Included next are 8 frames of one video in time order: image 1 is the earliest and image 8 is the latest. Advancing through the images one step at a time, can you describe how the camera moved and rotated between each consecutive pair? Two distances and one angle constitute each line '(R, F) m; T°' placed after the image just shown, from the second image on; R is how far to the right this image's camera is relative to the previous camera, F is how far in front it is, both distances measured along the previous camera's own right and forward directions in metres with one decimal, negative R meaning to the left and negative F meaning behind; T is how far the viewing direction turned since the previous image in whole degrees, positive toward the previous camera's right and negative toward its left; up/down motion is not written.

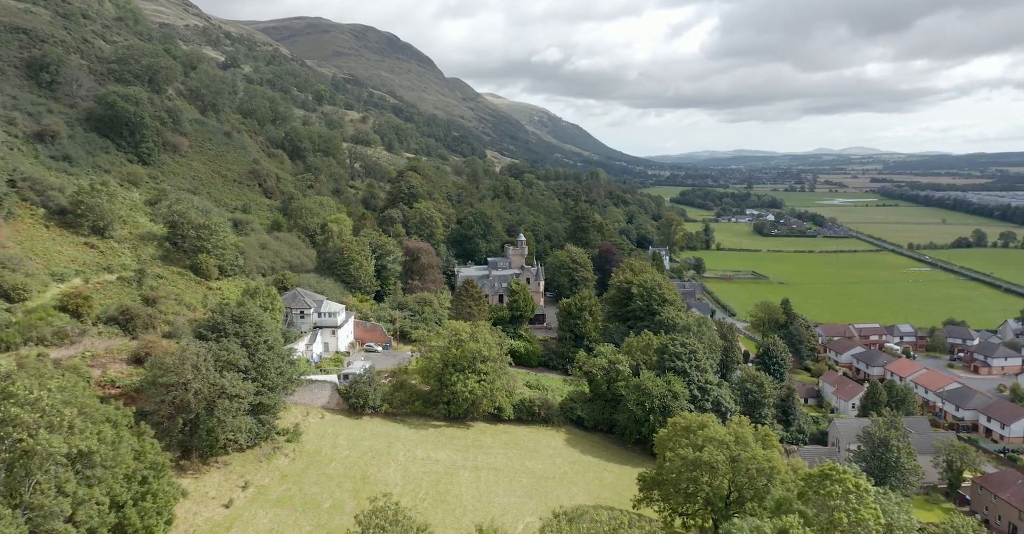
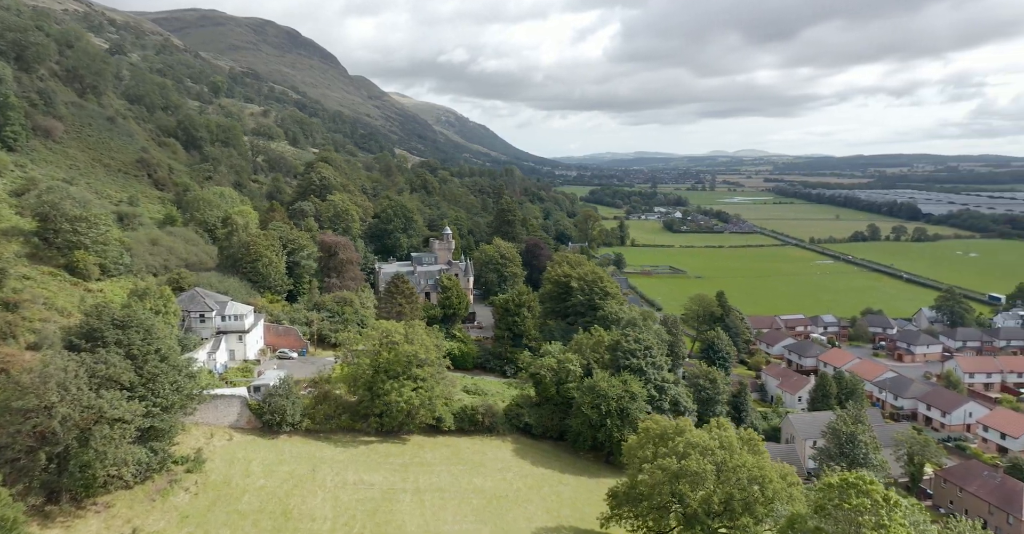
(-1.6, +4.7) m; +7°
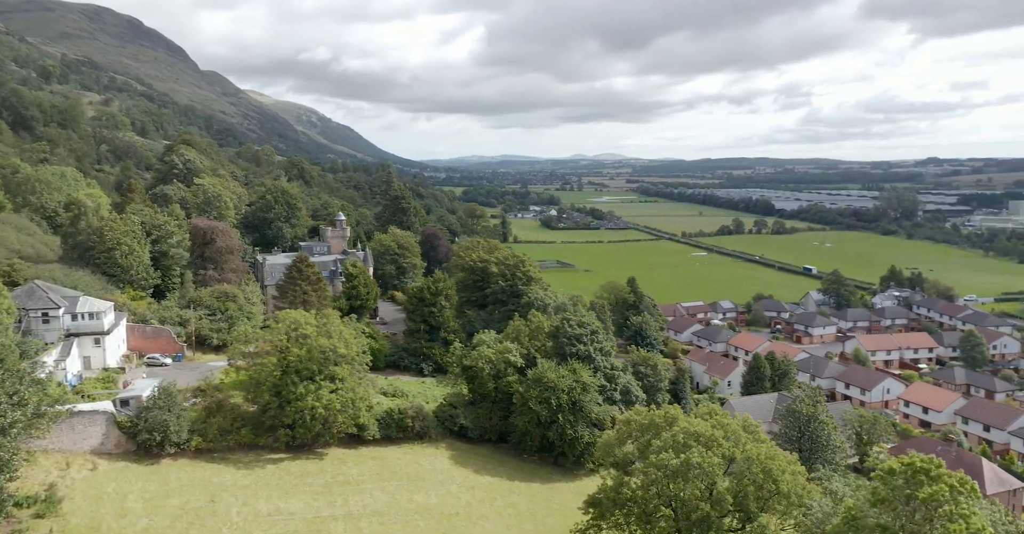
(-2.9, +5.4) m; +11°
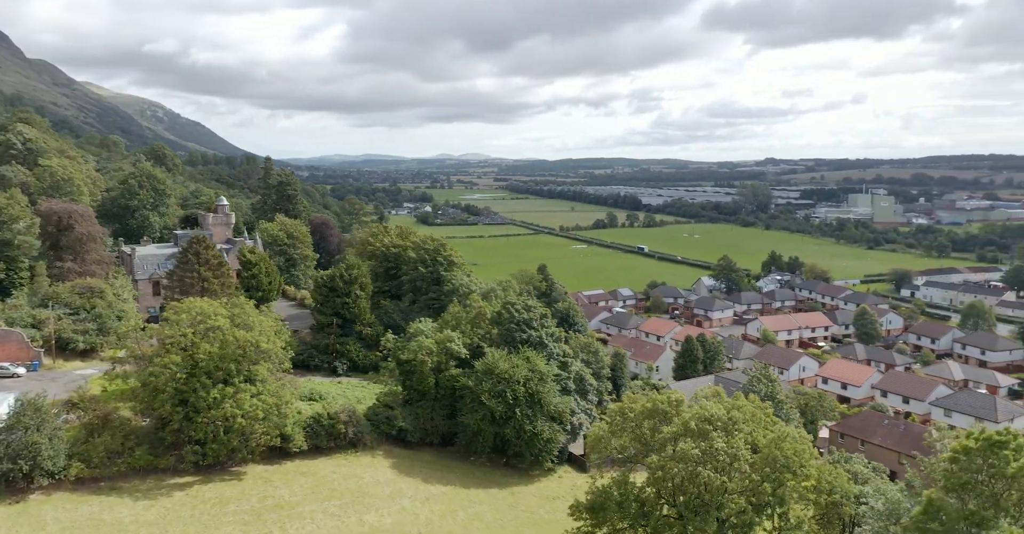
(-3.2, +4.1) m; +11°
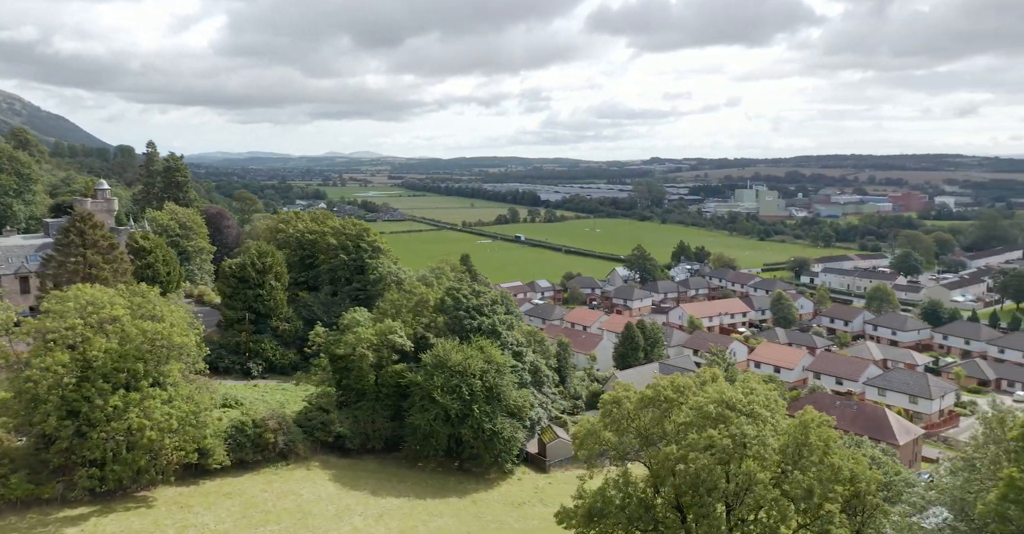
(-2.1, +3.2) m; +8°
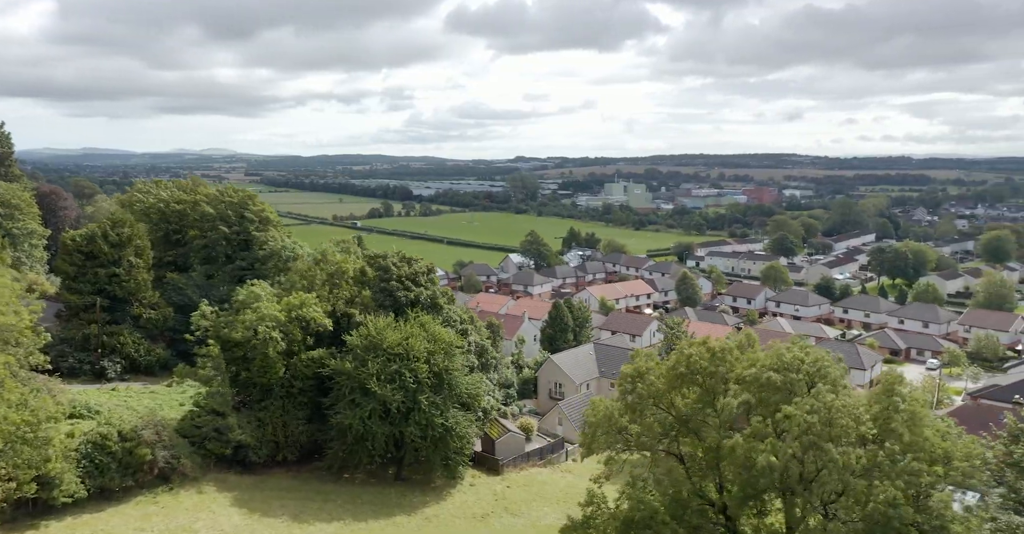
(-2.5, +5.2) m; +11°
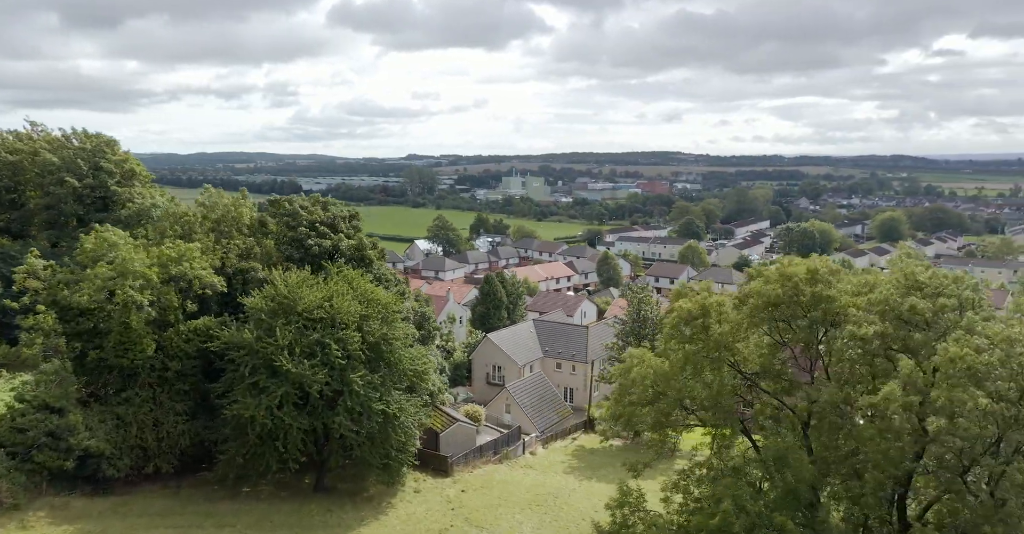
(-1.5, +5.0) m; +9°
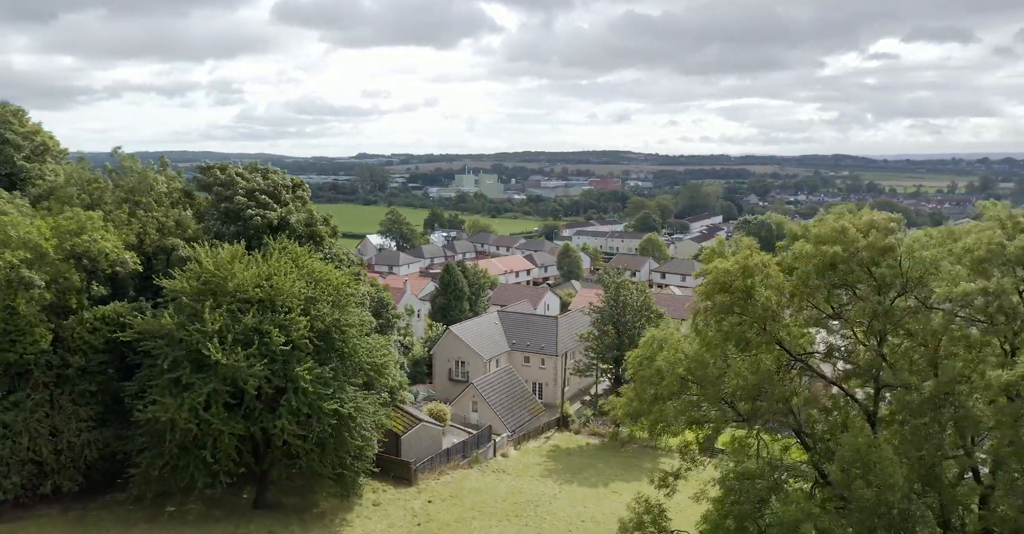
(-0.4, +2.3) m; +4°
